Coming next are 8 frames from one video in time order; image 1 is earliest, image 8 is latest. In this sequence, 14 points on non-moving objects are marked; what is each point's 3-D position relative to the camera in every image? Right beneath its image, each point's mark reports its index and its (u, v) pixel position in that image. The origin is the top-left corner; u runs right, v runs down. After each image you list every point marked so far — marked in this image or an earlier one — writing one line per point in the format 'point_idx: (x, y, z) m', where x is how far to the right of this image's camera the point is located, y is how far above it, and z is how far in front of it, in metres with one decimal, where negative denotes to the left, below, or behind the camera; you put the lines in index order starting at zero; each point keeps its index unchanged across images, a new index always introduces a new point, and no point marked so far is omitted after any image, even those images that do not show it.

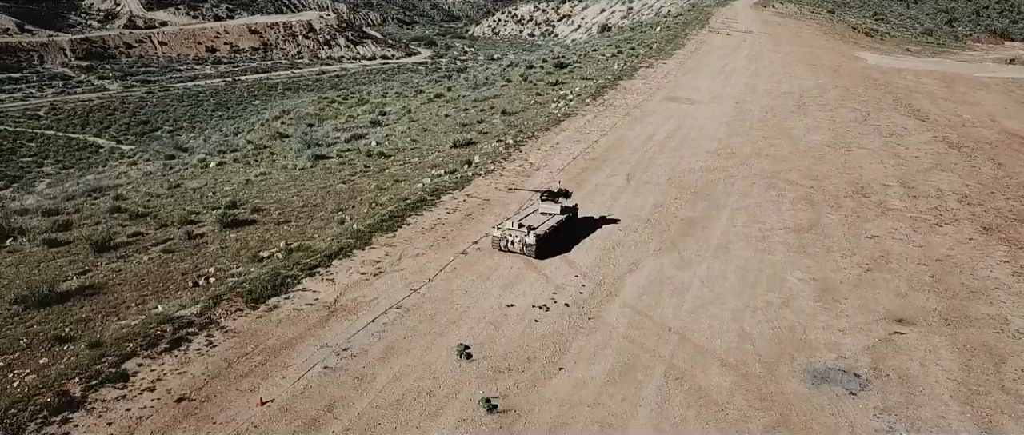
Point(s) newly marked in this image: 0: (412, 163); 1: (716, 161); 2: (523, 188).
0: (-2.3, +1.2, +18.1) m
1: (+4.5, +1.3, +18.1) m
2: (+0.2, +0.5, +14.7) m
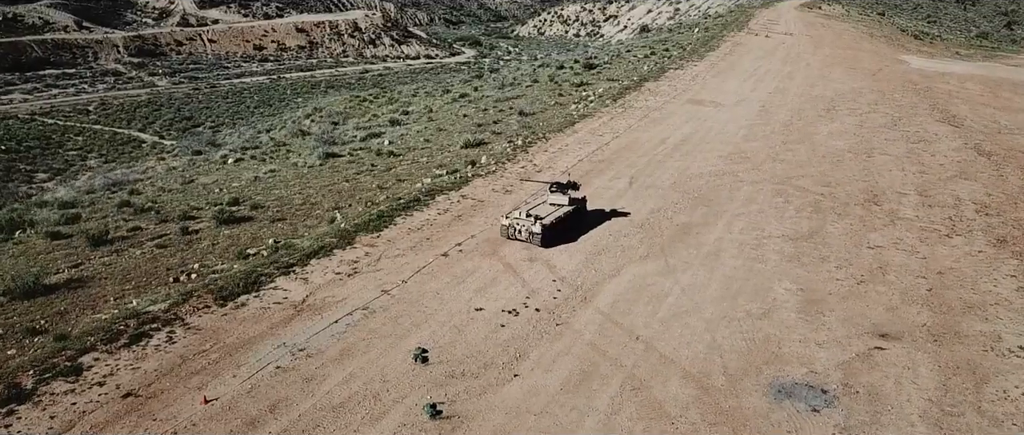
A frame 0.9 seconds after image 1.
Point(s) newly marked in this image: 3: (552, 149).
0: (-2.1, +1.2, +18.1) m
1: (+4.6, +1.1, +17.7) m
2: (+0.1, +0.5, +14.6) m
3: (+0.9, +1.5, +18.4) m
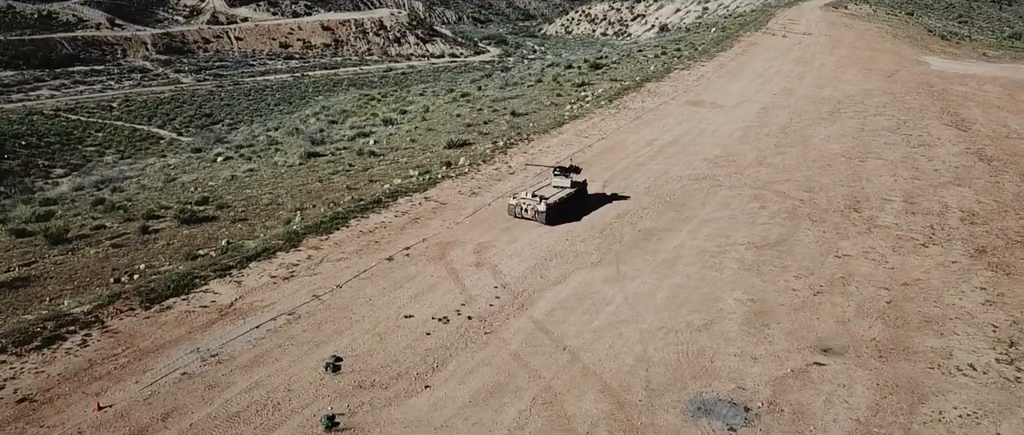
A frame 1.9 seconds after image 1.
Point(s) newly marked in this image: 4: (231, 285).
0: (-2.6, +1.2, +17.9) m
1: (+4.2, +1.0, +17.3) m
2: (-0.4, +0.4, +14.3) m
3: (+0.4, +1.5, +18.1) m
4: (-3.4, -0.8, +9.9) m
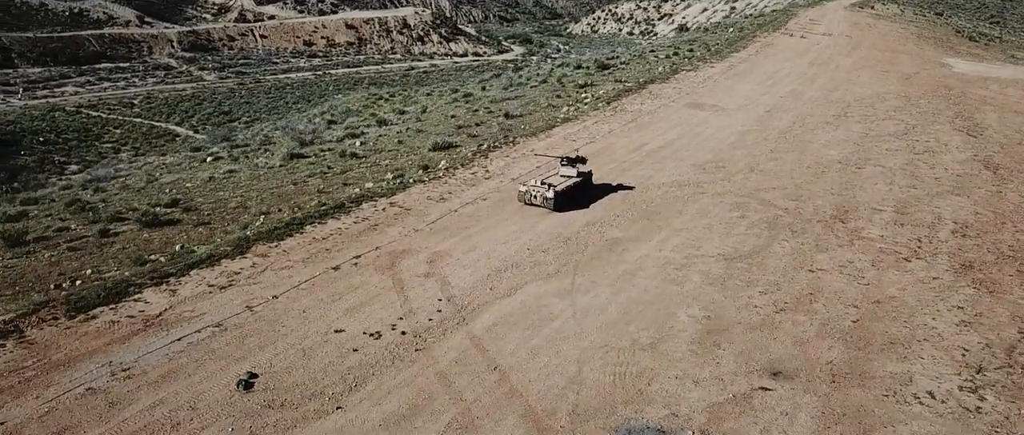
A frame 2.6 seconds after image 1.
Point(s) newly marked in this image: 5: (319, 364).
0: (-2.9, +1.1, +17.6) m
1: (+3.8, +0.9, +16.8) m
2: (-1.0, +0.3, +14.0) m
3: (+0.1, +1.4, +17.7) m
4: (-4.1, -0.9, +9.6) m
5: (-1.9, -1.5, +8.2) m
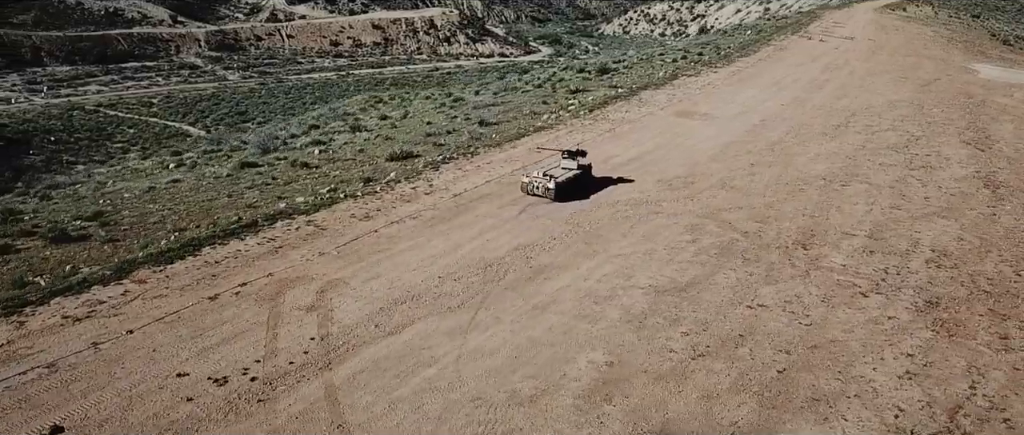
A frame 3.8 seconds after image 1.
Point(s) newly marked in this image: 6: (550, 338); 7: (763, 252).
0: (-3.9, +0.8, +16.7) m
1: (+2.8, +0.5, +15.6) m
2: (-2.1, 0.0, +13.0) m
3: (-0.9, +1.0, +16.6) m
4: (-5.4, -1.2, +8.8) m
5: (-3.3, -1.8, +7.3) m
6: (+0.4, -1.4, +9.2) m
7: (+3.9, -0.5, +12.7) m
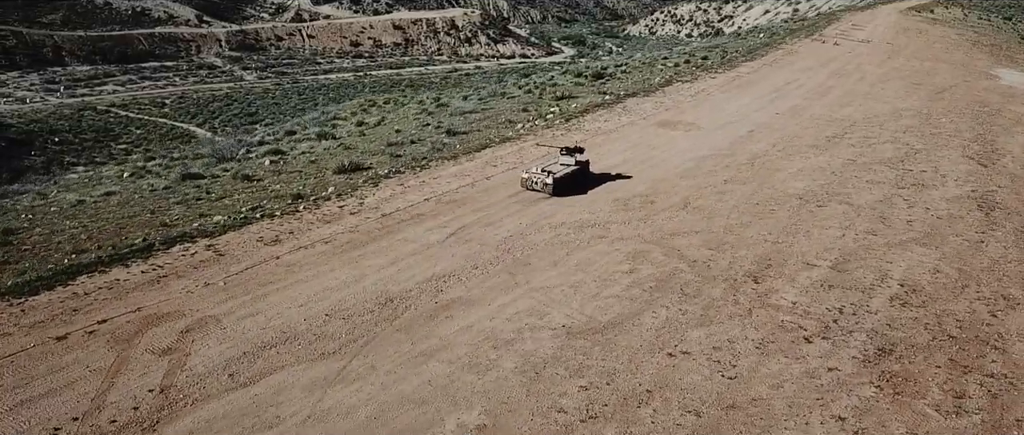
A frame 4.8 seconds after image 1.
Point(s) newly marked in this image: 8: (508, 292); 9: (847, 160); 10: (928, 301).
0: (-4.9, +0.5, +15.8) m
1: (+1.7, +0.1, +14.4) m
2: (-3.2, -0.3, +12.0) m
3: (-1.9, +0.7, +15.6) m
4: (-6.7, -1.5, +7.9) m
5: (-4.7, -2.1, +6.3) m
6: (-0.8, -1.7, +8.1) m
7: (+2.7, -1.0, +11.4) m
8: (0.0, -1.0, +10.7) m
9: (+8.2, +1.4, +20.0) m
10: (+5.8, -1.2, +11.4) m
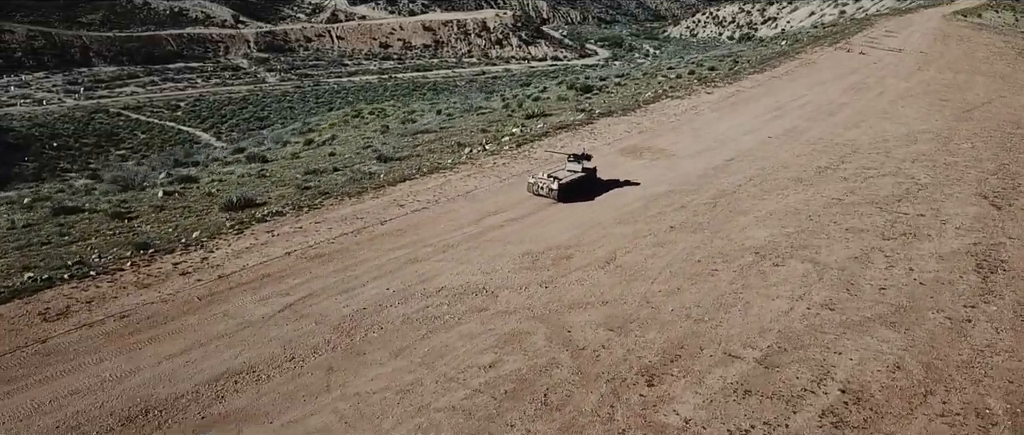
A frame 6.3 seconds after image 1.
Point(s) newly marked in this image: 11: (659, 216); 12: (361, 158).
0: (-6.6, -0.3, +13.6) m
1: (0.0, -0.8, +11.9) m
2: (-5.1, -1.2, +9.7) m
3: (-3.6, -0.2, +13.3) m
4: (-8.8, -2.2, +5.9) m
5: (-6.9, -2.9, +4.2) m
6: (-3.0, -2.6, +5.8) m
7: (+0.8, -1.9, +8.9) m
8: (-2.0, -1.8, +8.3) m
9: (+6.7, +0.4, +17.1) m
10: (+3.8, -2.1, +8.7) m
11: (+2.8, 0.0, +15.2) m
12: (-3.5, +1.4, +19.5) m
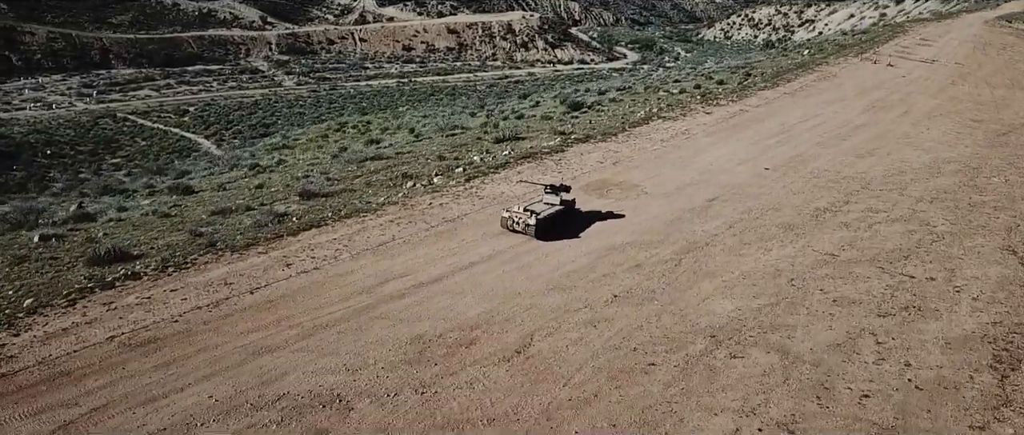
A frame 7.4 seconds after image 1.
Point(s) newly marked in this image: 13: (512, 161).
0: (-7.9, -1.1, +11.4) m
1: (-1.5, -1.7, +9.5) m
2: (-6.7, -2.0, +7.5) m
3: (-4.9, -1.0, +11.0) m
4: (-10.5, -3.0, +3.8) m
5: (-8.7, -3.7, +2.0) m
6: (-4.7, -3.5, +3.4) m
7: (-0.8, -2.8, +6.4) m
8: (-3.6, -2.7, +5.9) m
9: (+5.5, -0.6, +14.3) m
10: (+2.2, -3.1, +6.0) m
11: (+1.5, -0.9, +12.6) m
12: (-4.6, +0.5, +17.2) m
13: (+0.2, +1.4, +19.2) m
